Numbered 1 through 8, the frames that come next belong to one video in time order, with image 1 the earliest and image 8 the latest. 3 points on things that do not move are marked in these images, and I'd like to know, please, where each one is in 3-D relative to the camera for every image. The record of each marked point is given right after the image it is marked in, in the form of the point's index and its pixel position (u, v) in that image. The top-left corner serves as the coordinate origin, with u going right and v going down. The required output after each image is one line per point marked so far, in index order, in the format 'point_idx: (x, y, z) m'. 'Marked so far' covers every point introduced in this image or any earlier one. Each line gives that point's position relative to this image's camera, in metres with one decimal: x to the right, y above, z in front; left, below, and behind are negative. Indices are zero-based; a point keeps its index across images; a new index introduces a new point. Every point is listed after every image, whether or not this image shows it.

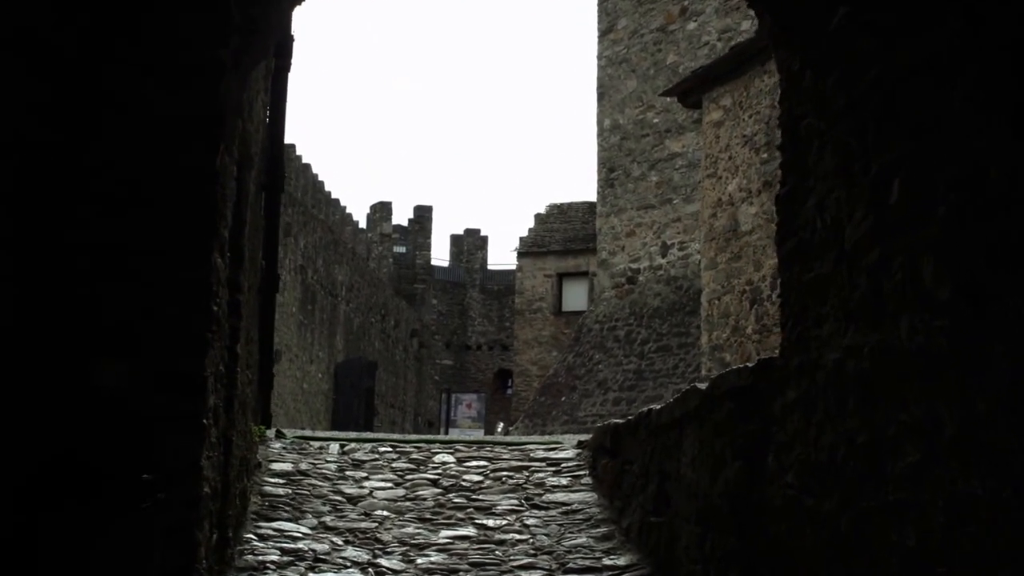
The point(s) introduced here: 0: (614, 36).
0: (+1.5, +3.8, +18.9) m
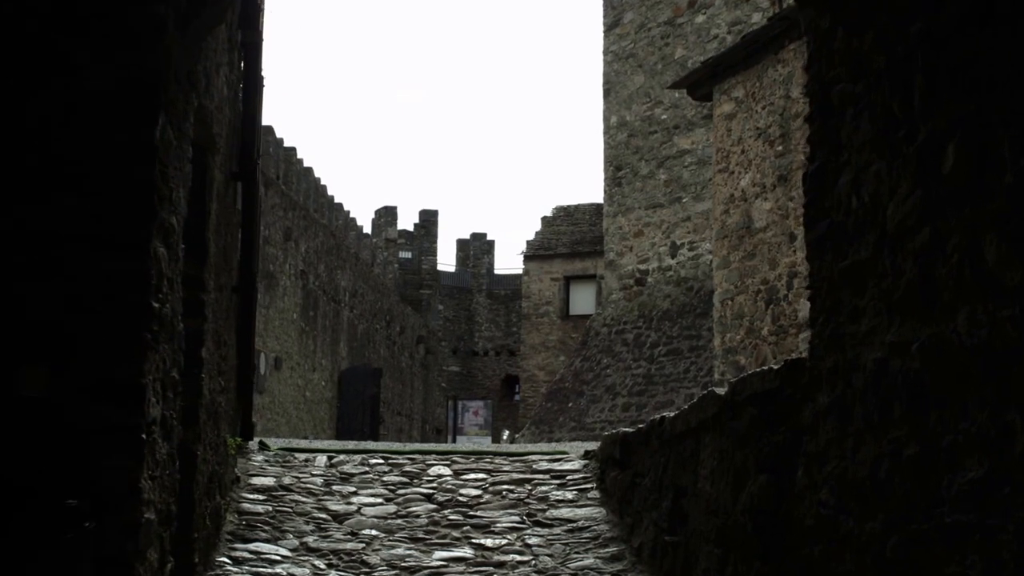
0: (+1.6, +3.7, +18.4) m
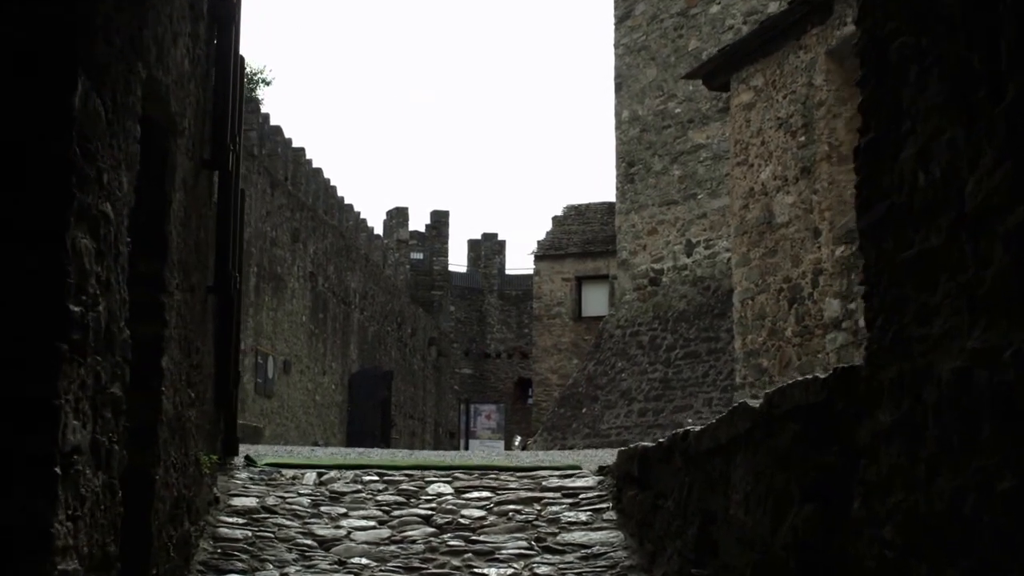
0: (+1.7, +3.7, +17.8) m
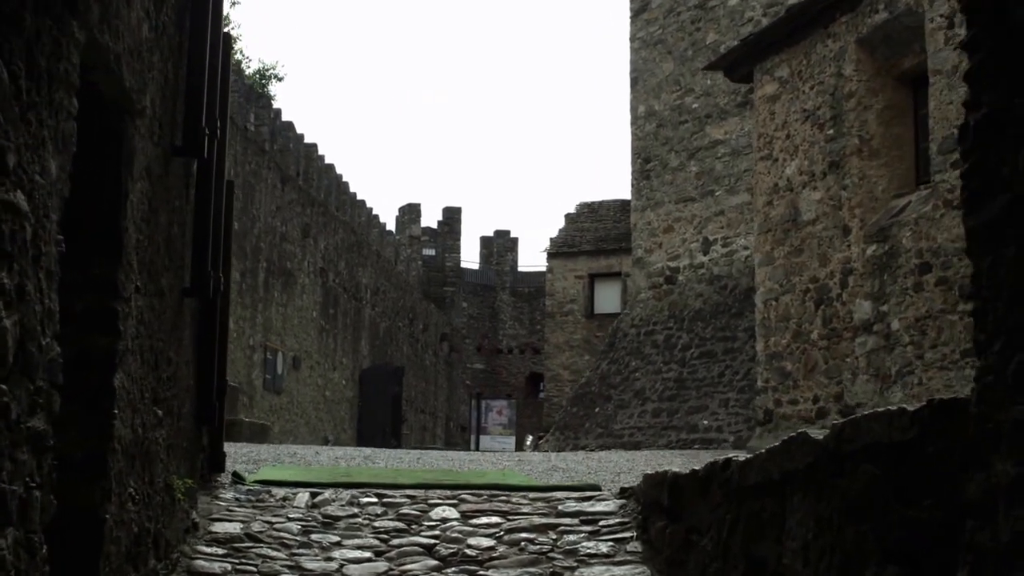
0: (+1.9, +3.8, +17.2) m
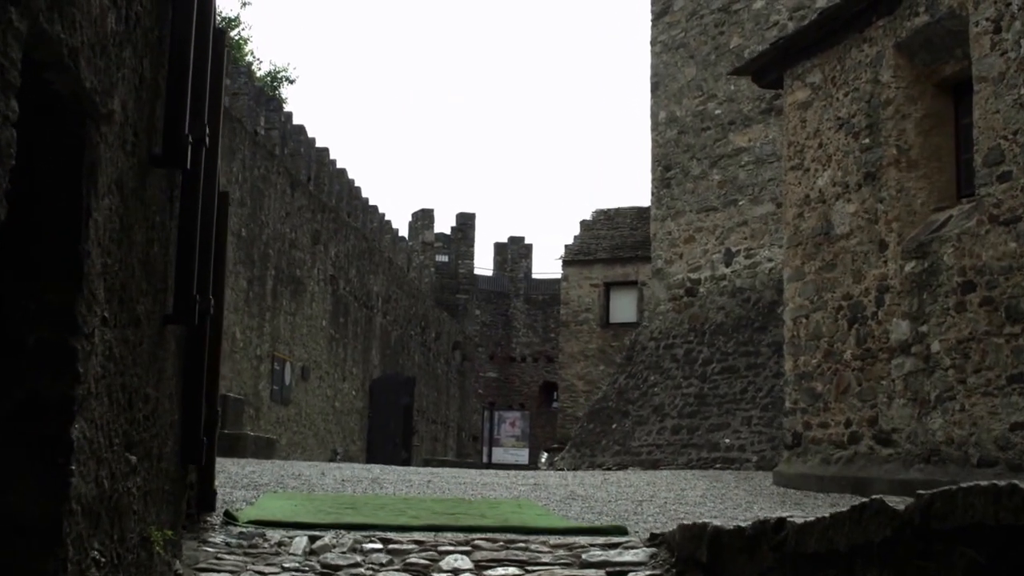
0: (+2.1, +3.6, +16.6) m
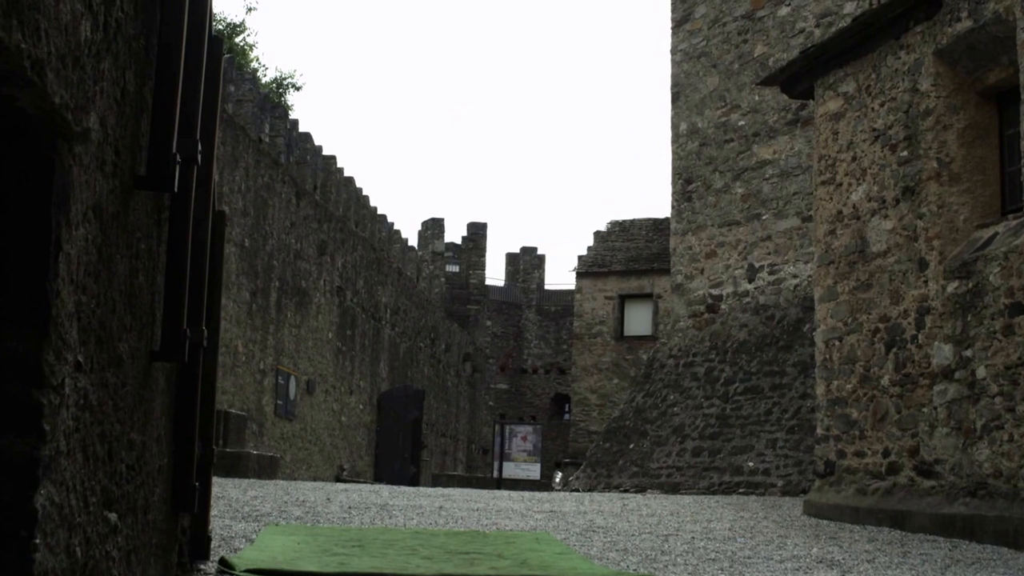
0: (+2.3, +3.4, +16.1) m
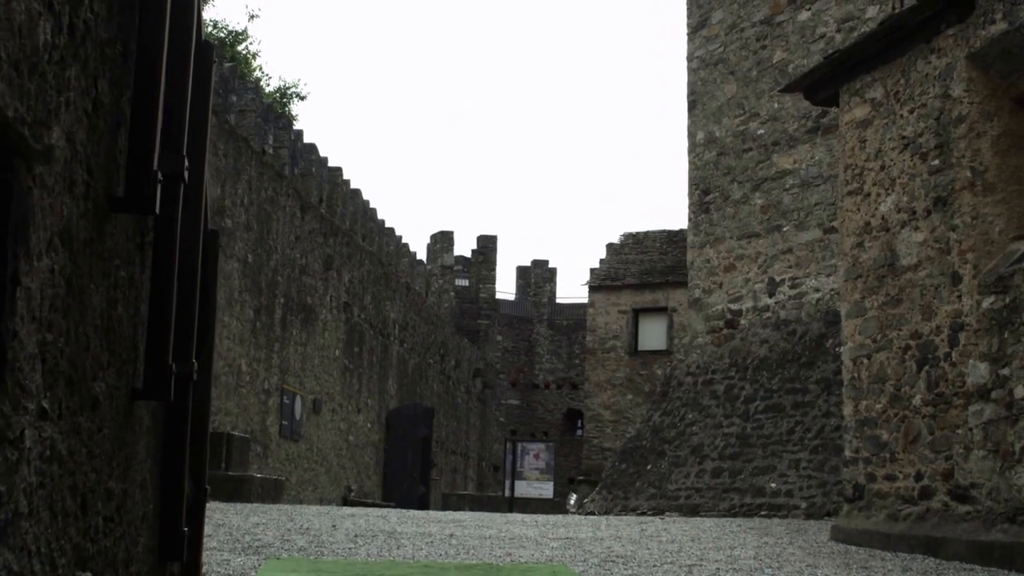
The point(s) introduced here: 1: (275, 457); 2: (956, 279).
0: (+2.4, +3.2, +15.7) m
1: (-3.1, -2.3, +16.7) m
2: (+3.2, +0.1, +9.0) m
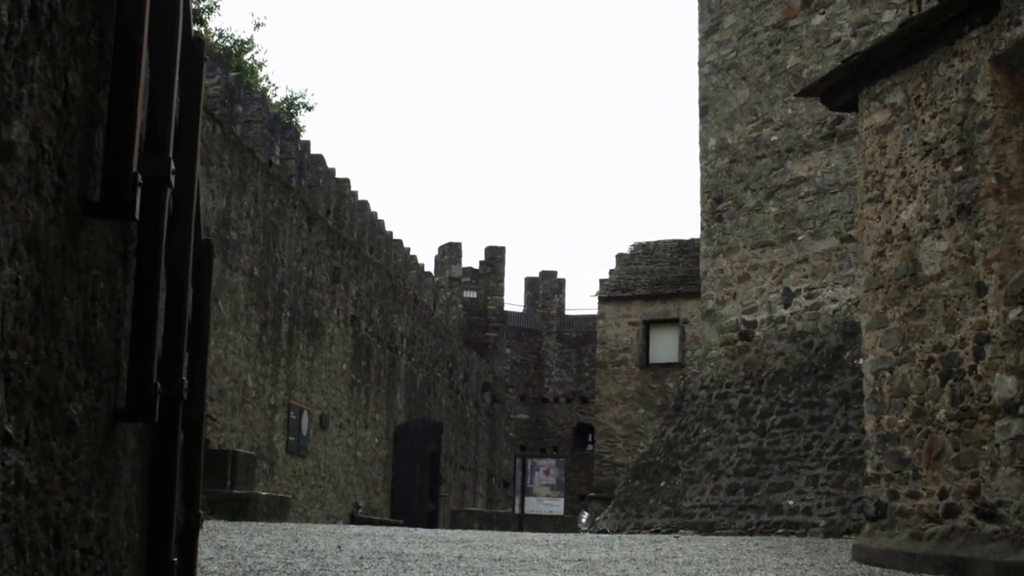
0: (+2.5, +3.0, +15.4) m
1: (-3.0, -2.4, +16.4) m
2: (+3.3, 0.0, +8.7) m
